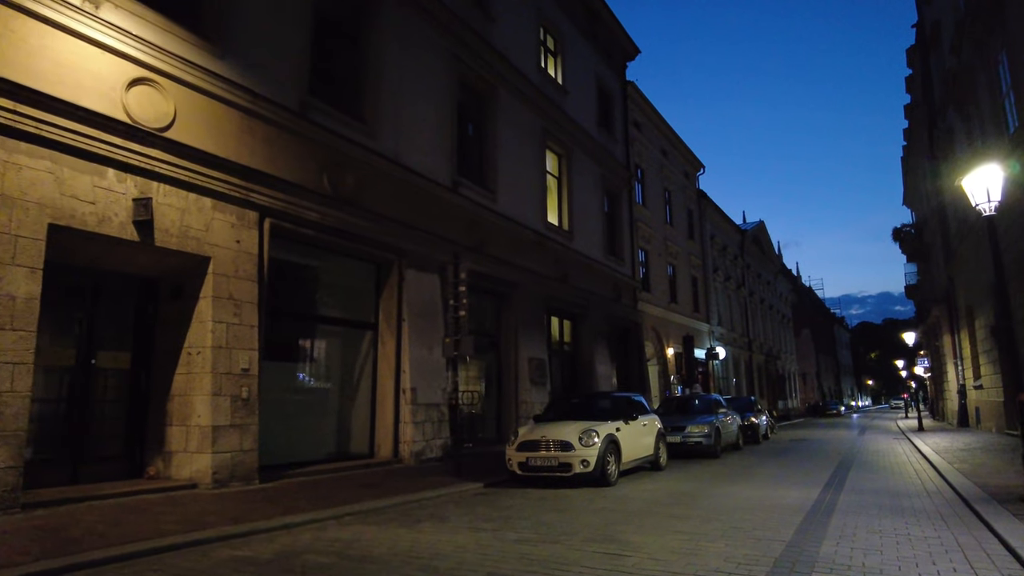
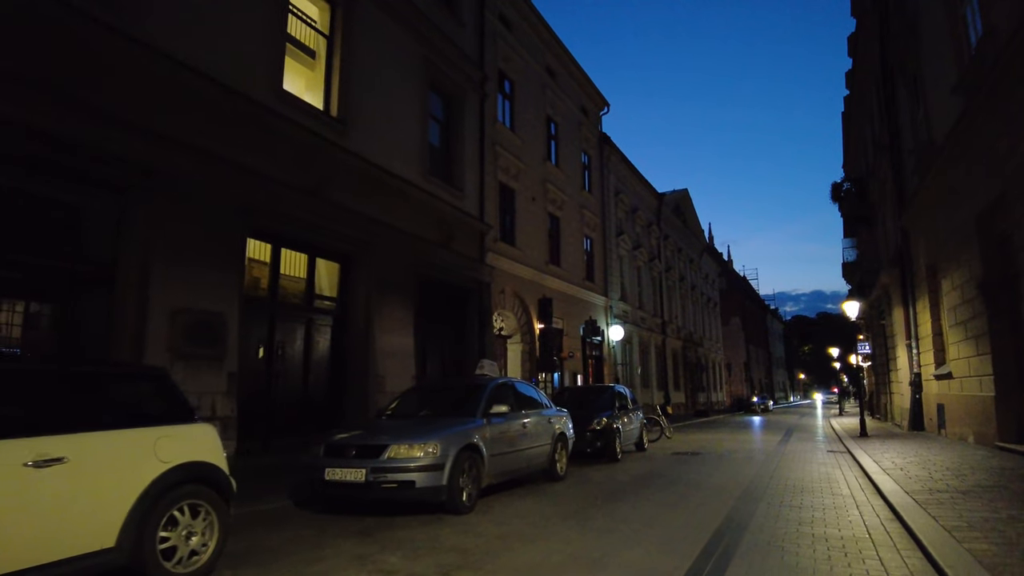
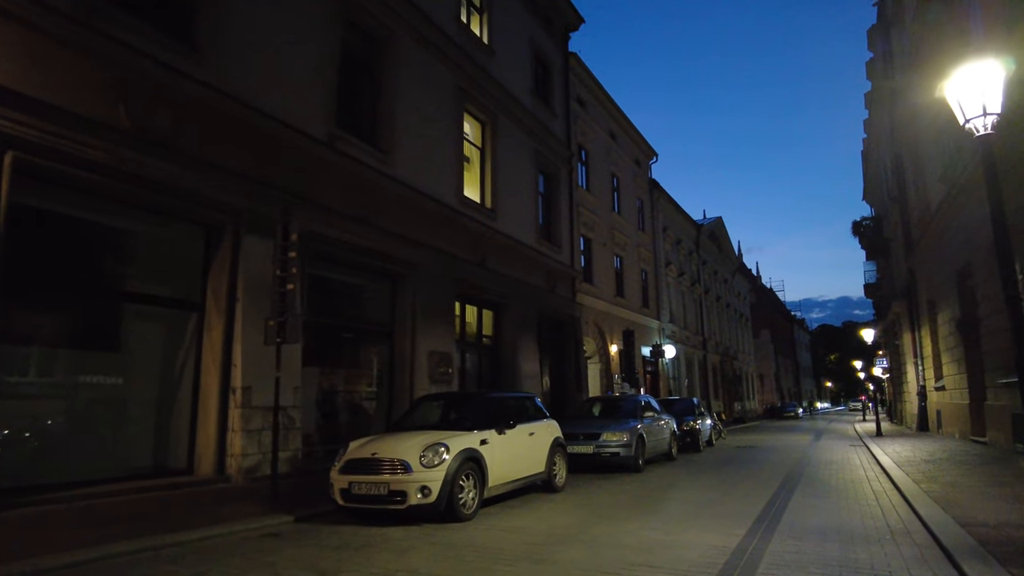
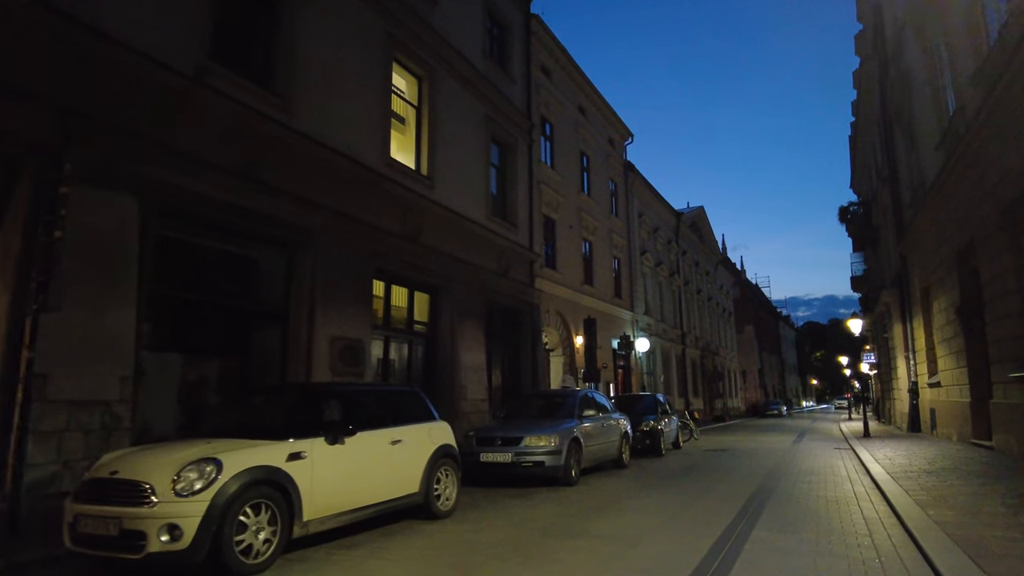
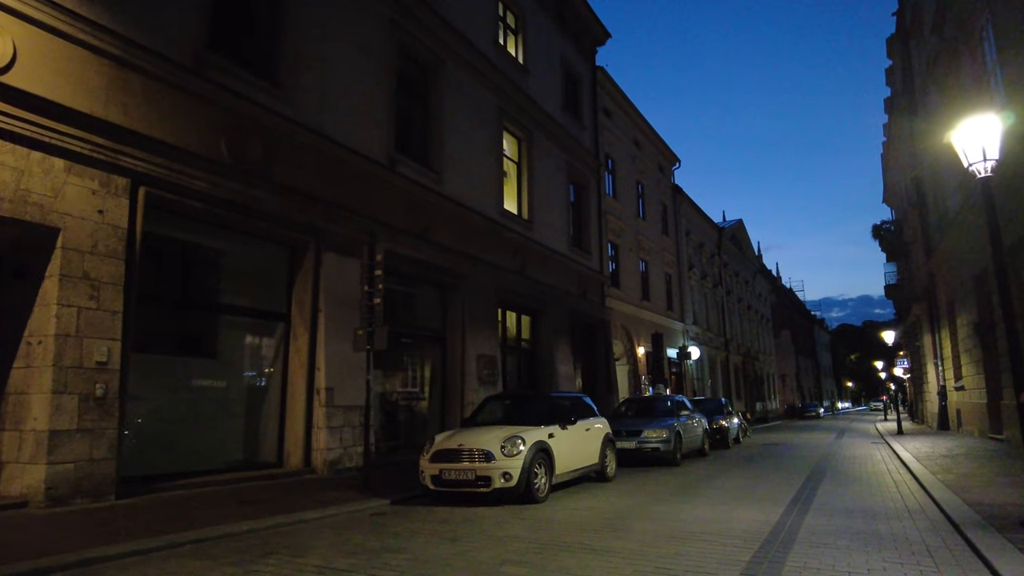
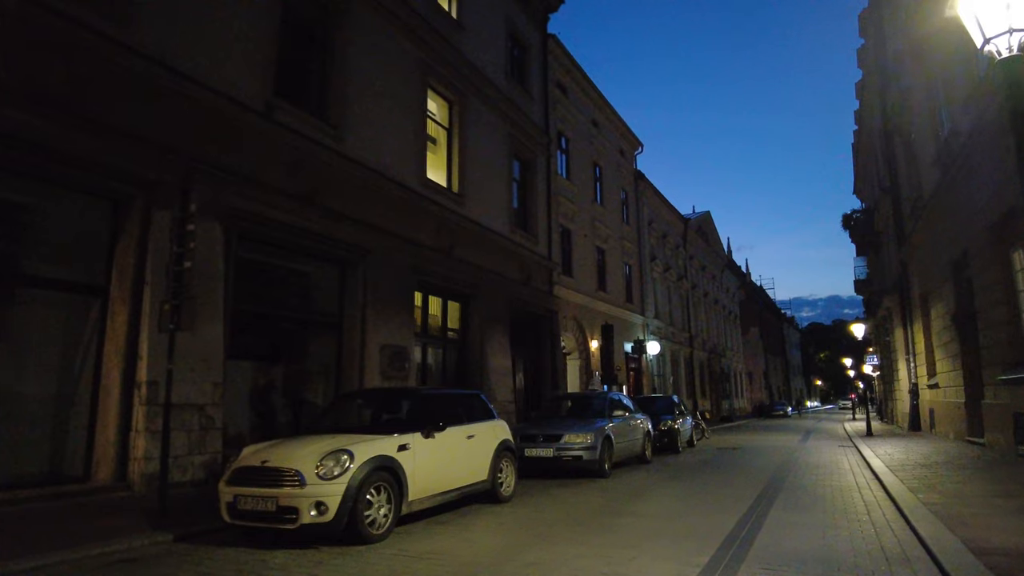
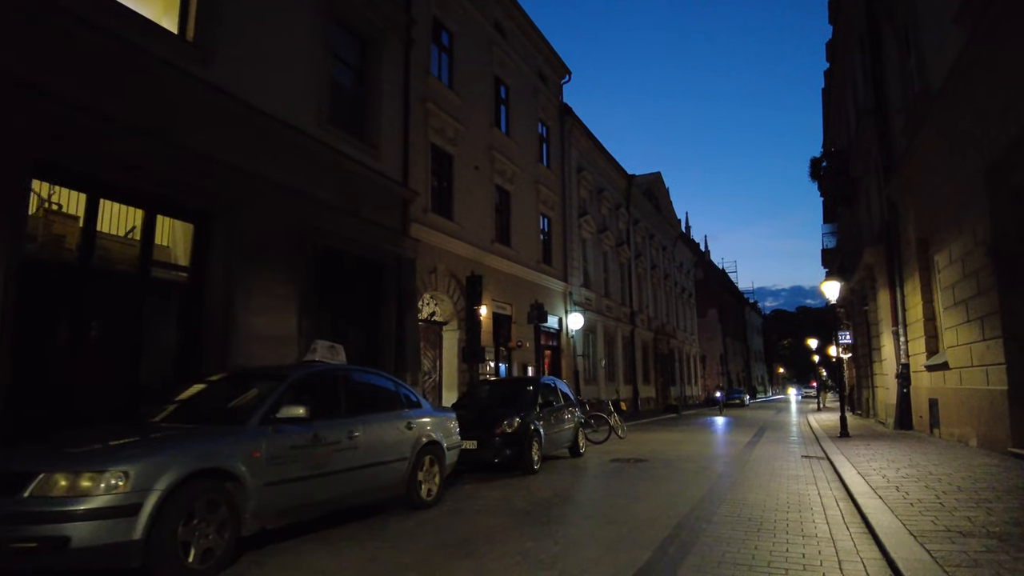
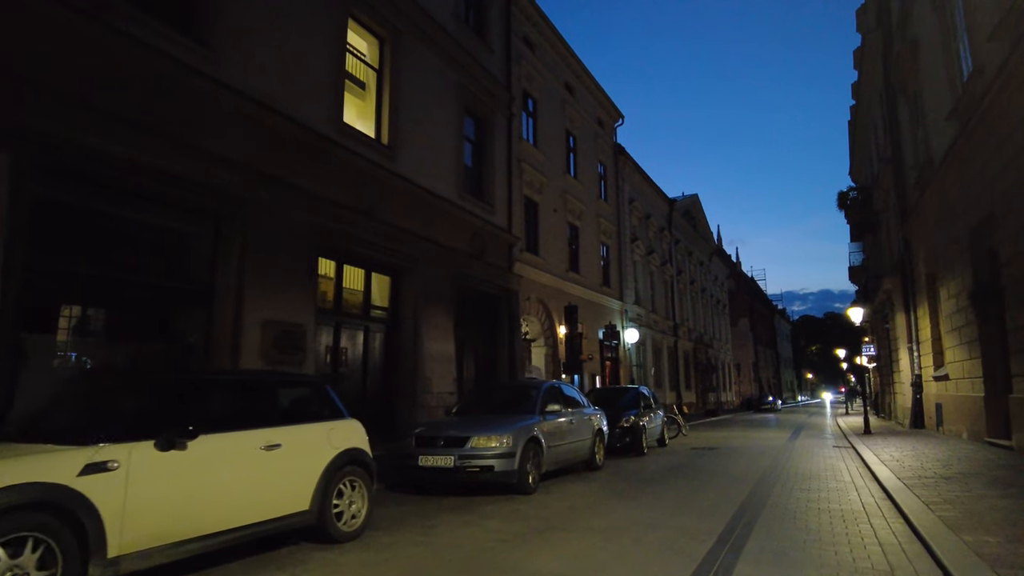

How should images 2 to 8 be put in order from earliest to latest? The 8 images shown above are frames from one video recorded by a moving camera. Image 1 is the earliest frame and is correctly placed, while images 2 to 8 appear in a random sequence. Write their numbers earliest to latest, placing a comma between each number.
5, 3, 6, 4, 8, 2, 7
